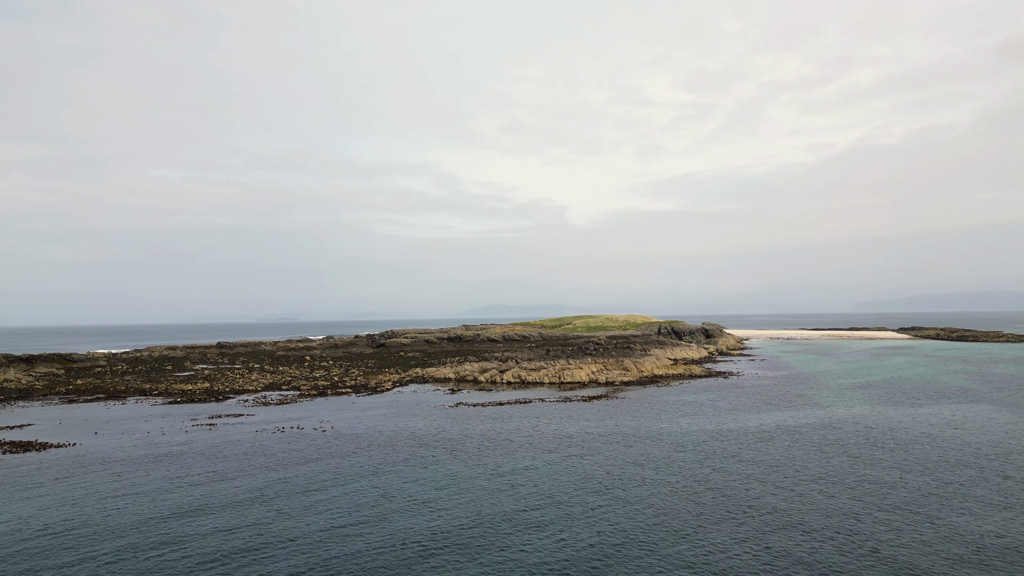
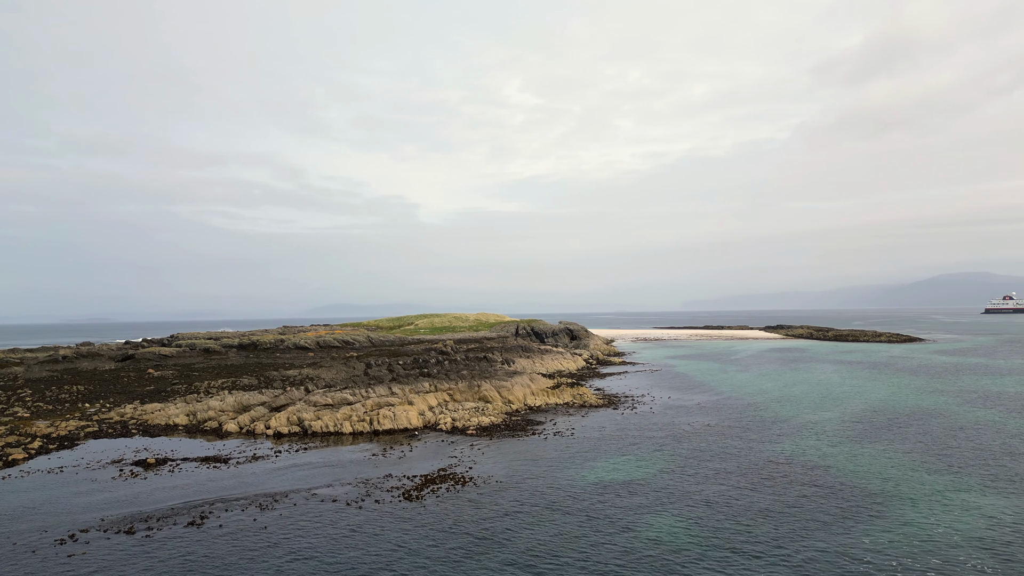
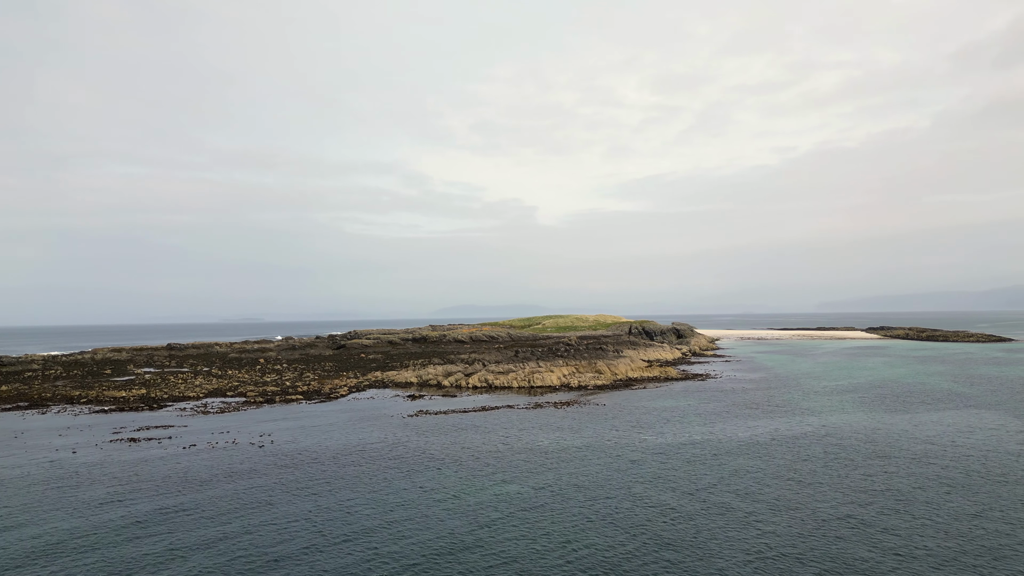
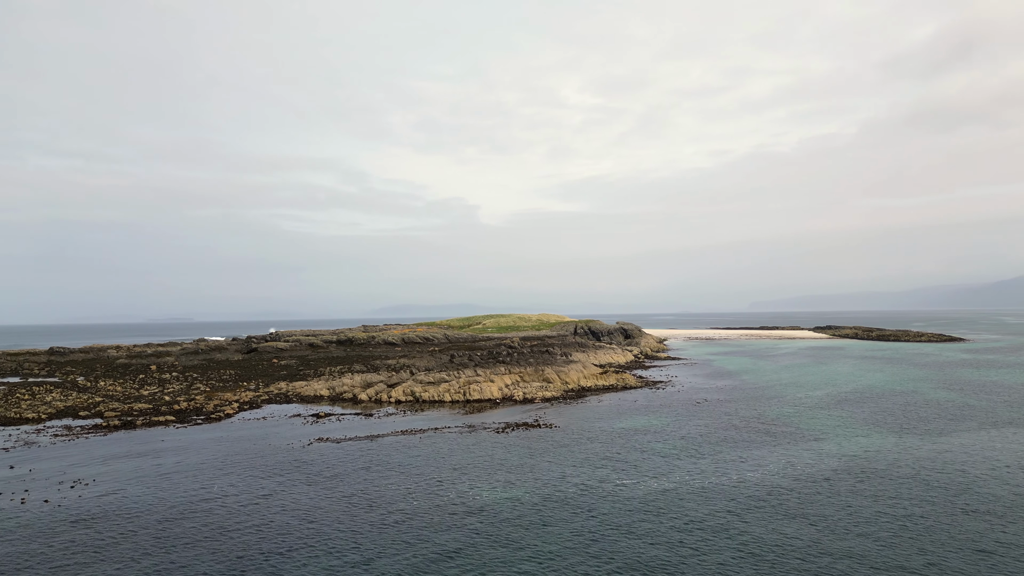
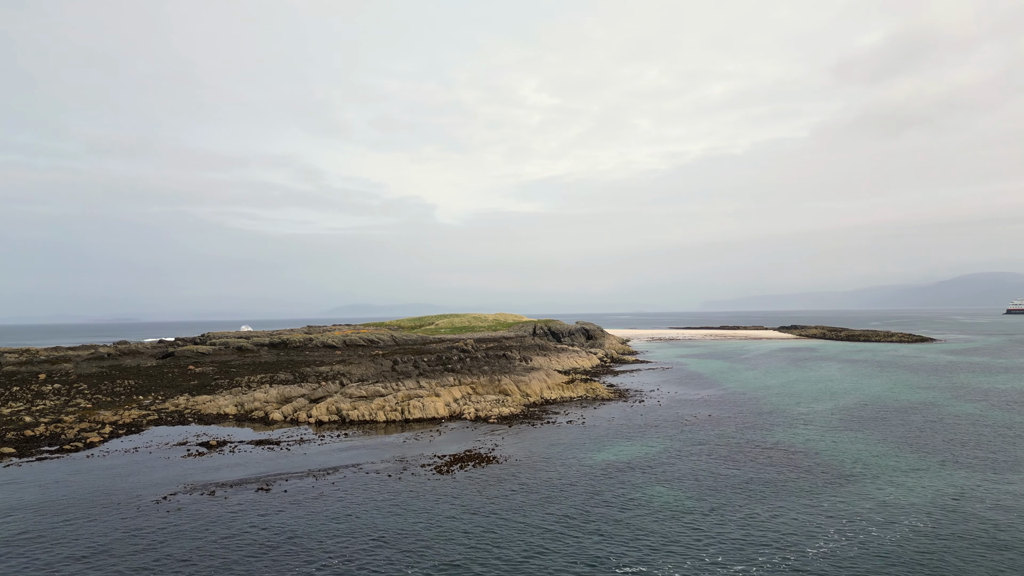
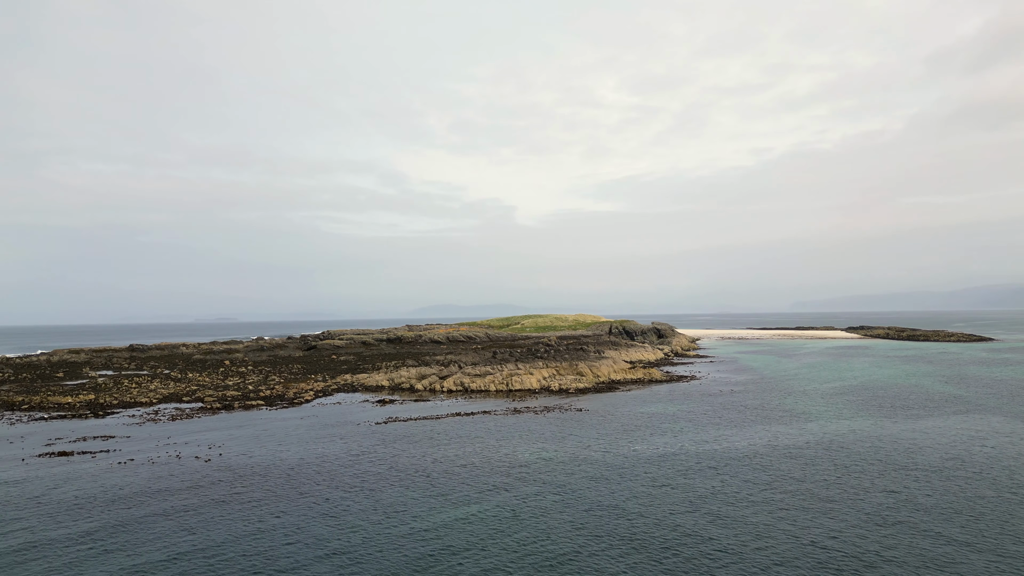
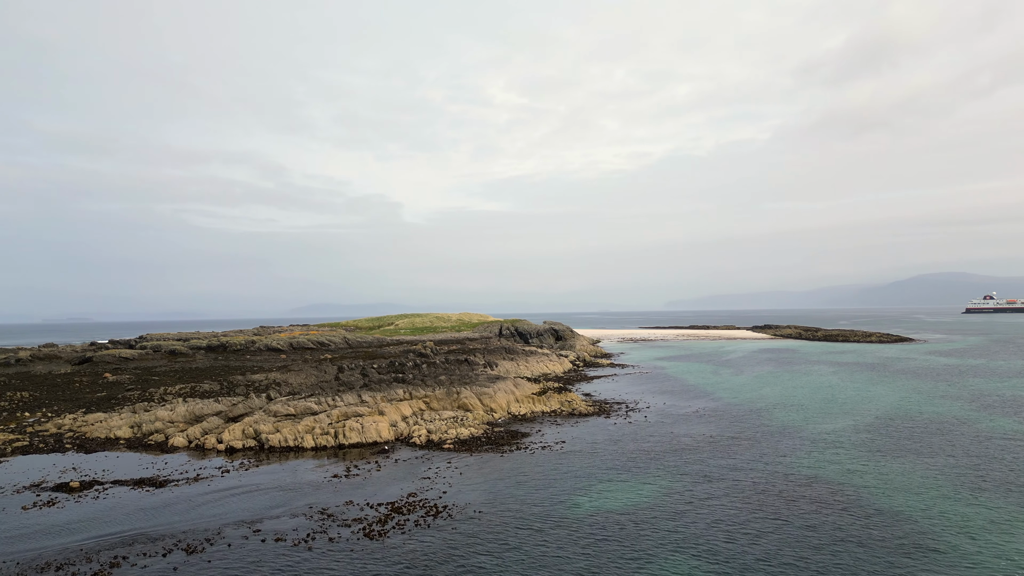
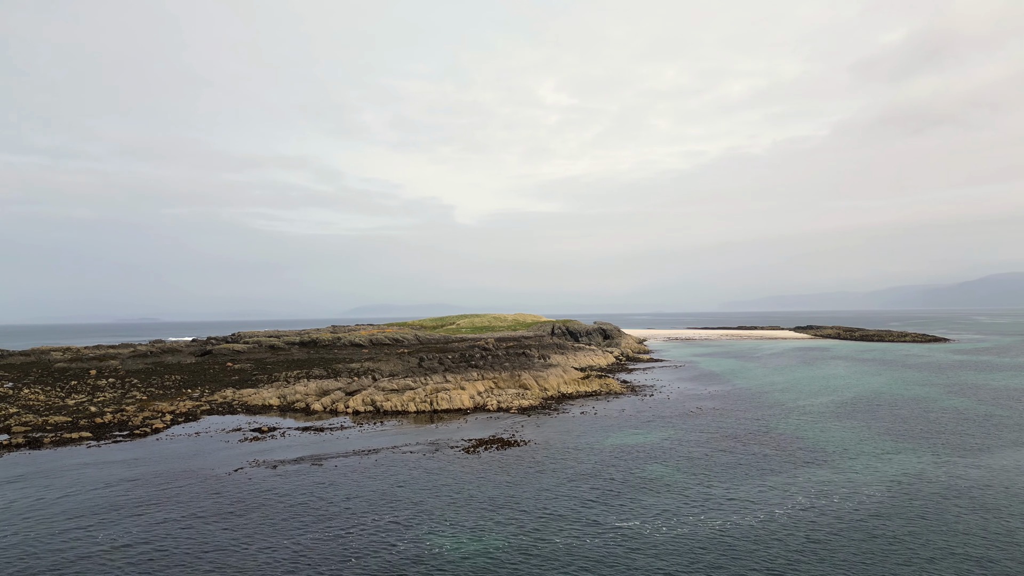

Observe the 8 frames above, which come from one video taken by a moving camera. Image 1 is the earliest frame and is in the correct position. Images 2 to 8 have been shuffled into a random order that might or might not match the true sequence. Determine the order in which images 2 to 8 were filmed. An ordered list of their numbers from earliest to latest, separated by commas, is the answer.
3, 6, 4, 8, 5, 2, 7
